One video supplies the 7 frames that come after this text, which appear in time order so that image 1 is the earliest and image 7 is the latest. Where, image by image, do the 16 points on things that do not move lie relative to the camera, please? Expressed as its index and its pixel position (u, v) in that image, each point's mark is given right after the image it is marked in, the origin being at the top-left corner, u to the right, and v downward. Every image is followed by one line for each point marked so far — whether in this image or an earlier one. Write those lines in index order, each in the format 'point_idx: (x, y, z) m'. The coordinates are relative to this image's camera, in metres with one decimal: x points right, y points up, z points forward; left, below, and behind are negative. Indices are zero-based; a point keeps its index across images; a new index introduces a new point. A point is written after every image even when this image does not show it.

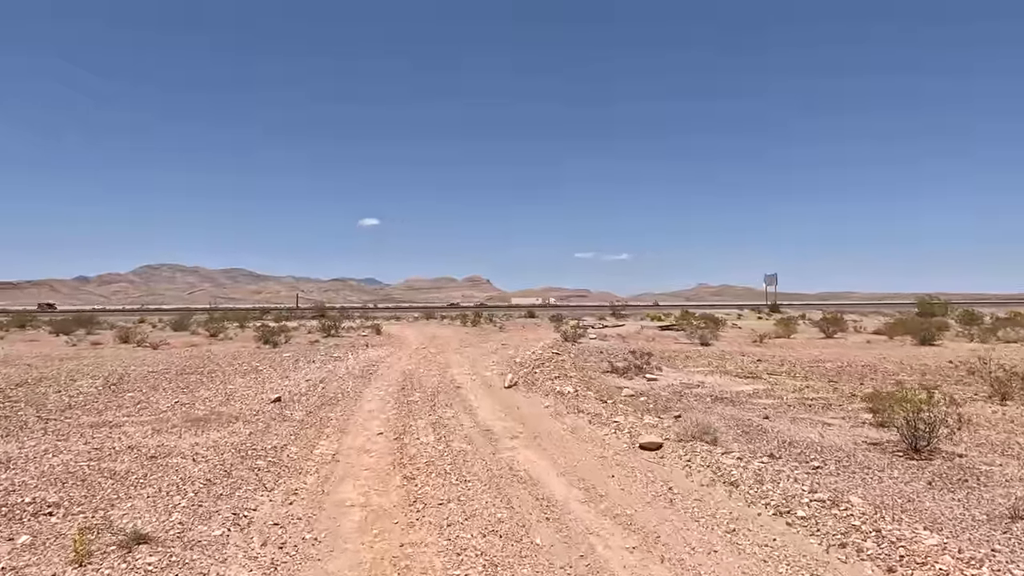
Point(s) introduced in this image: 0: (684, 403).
0: (+3.5, -2.3, +13.4) m
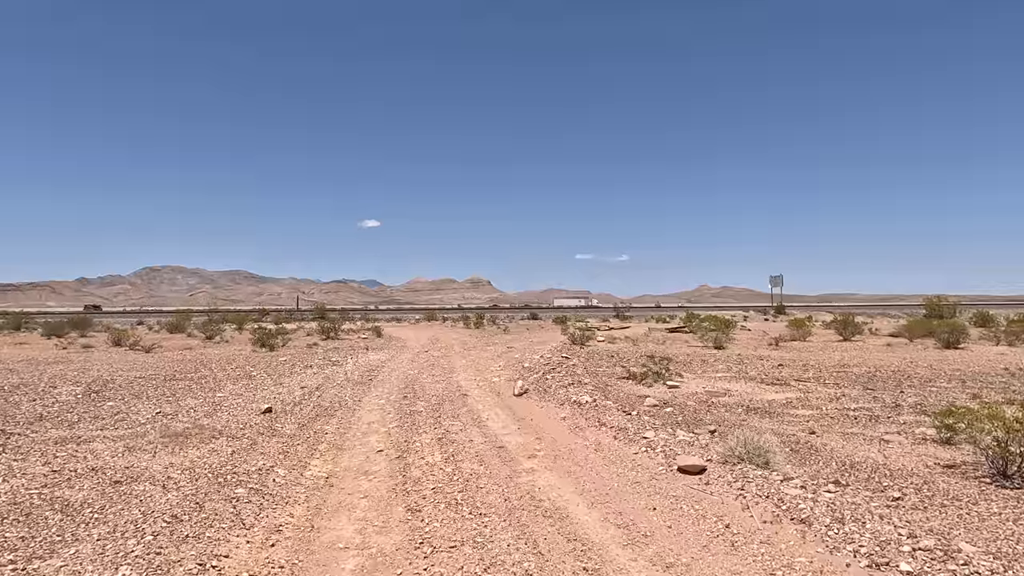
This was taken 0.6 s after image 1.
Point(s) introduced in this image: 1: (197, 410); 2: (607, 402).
0: (+3.7, -2.3, +12.1) m
1: (-6.4, -2.5, +13.5) m
2: (+2.0, -2.3, +13.7) m
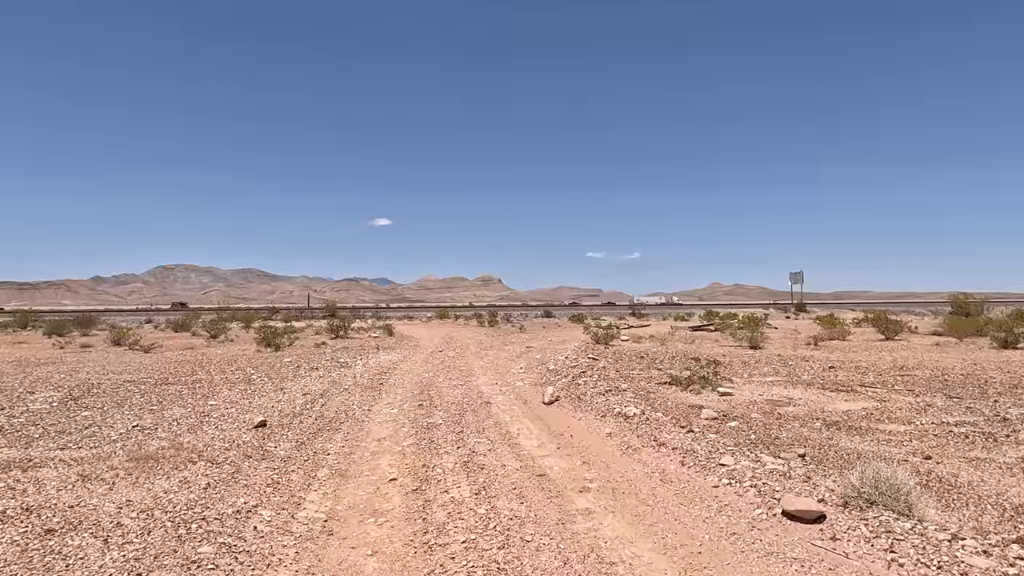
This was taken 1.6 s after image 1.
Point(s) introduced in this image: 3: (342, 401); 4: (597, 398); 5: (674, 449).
0: (+4.3, -2.2, +10.1) m
1: (-5.8, -2.4, +11.7) m
2: (+2.6, -2.2, +11.7) m
3: (-3.7, -2.5, +14.7) m
4: (+1.8, -2.3, +13.9) m
5: (+2.2, -2.2, +9.1) m
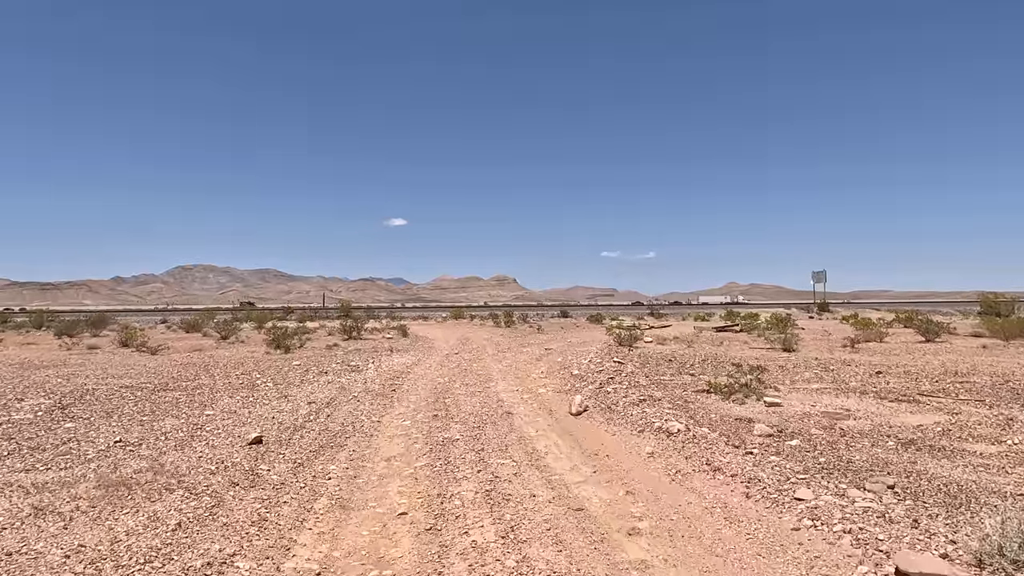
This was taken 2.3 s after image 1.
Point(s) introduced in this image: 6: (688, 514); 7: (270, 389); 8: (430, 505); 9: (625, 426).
0: (+4.7, -2.2, +8.7) m
1: (-5.4, -2.4, +10.5) m
2: (+3.0, -2.2, +10.3) m
3: (-3.3, -2.5, +13.4) m
4: (+2.2, -2.3, +12.6) m
5: (+2.6, -2.2, +7.7) m
6: (+1.8, -2.3, +6.7) m
7: (-6.0, -2.5, +16.5) m
8: (-0.9, -2.3, +7.2) m
9: (+1.9, -2.3, +11.1) m
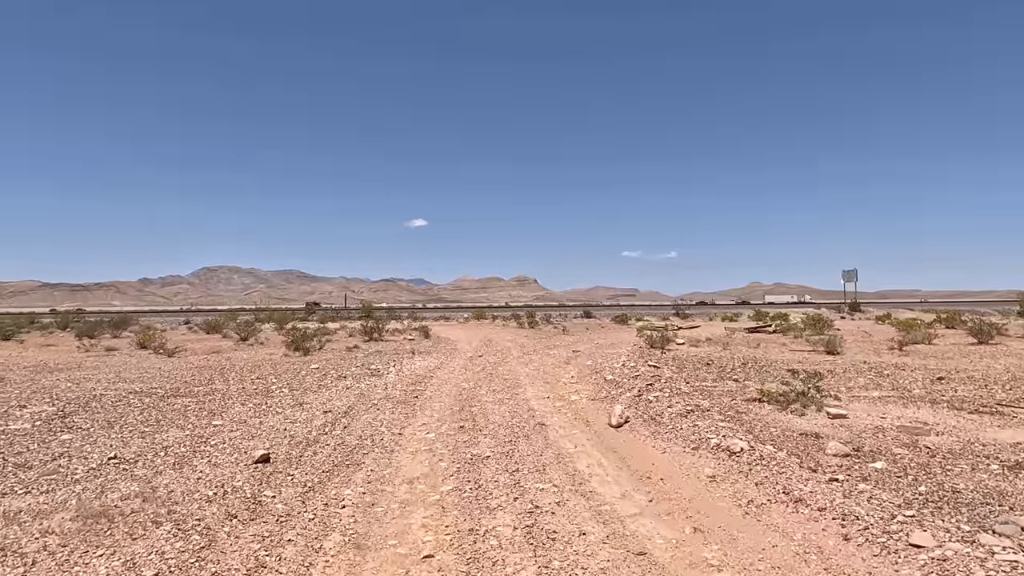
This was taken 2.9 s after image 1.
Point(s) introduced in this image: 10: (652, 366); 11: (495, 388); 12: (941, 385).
0: (+5.1, -2.1, +7.4) m
1: (-4.9, -2.4, +9.4) m
2: (+3.5, -2.2, +9.1) m
3: (-2.6, -2.5, +12.3) m
4: (+2.8, -2.3, +11.3) m
5: (+3.0, -2.2, +6.5) m
6: (+2.2, -2.2, +5.5) m
7: (-5.3, -2.5, +15.5) m
8: (-0.5, -2.3, +6.0) m
9: (+2.4, -2.3, +9.9) m
10: (+4.2, -2.3, +19.9) m
11: (-0.4, -2.5, +16.9) m
12: (+10.5, -2.4, +16.4) m
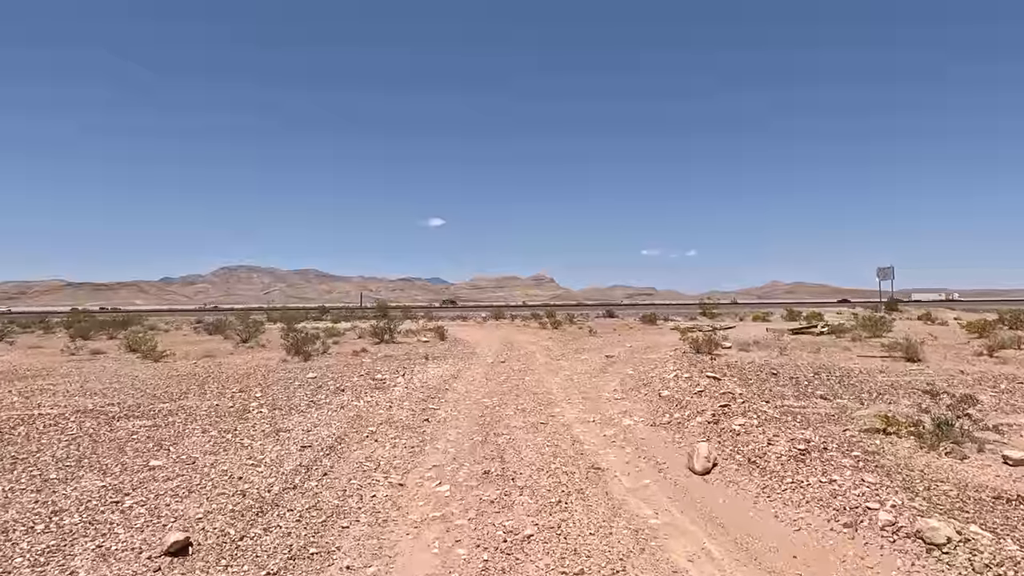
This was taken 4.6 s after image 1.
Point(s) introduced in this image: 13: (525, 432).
0: (+5.6, -2.0, +3.9) m
1: (-4.4, -2.3, +6.3) m
2: (+4.0, -2.1, +5.7) m
3: (-2.1, -2.4, +9.1) m
4: (+3.4, -2.2, +7.9) m
5: (+3.4, -2.1, +3.1) m
6: (+2.6, -2.2, +2.1) m
7: (-4.6, -2.4, +12.3) m
8: (0.0, -2.2, +2.7) m
9: (+2.9, -2.2, +6.5) m
10: (+4.9, -2.2, +16.5) m
11: (+0.3, -2.4, +13.6) m
12: (+11.1, -2.3, +12.8) m
13: (+0.2, -2.4, +11.2) m
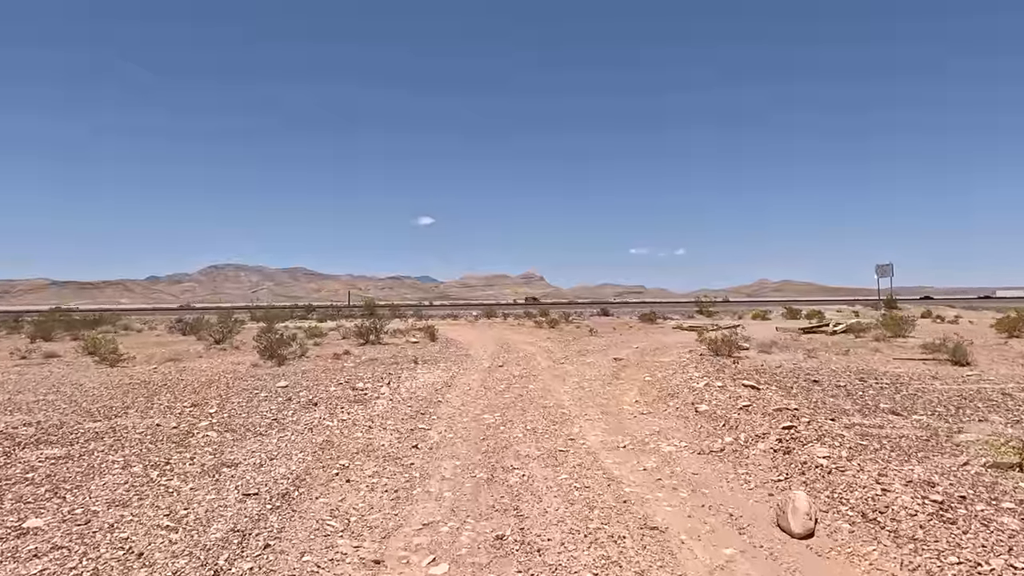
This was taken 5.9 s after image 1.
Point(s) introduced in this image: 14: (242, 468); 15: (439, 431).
0: (+5.9, -1.9, +1.5) m
1: (-4.1, -2.2, +3.7) m
2: (+4.2, -2.0, +3.2) m
3: (-1.8, -2.2, +6.5) m
4: (+3.6, -2.1, +5.5) m
5: (+3.7, -2.0, +0.6) m
6: (+2.9, -2.1, -0.4) m
7: (-4.4, -2.3, +9.7) m
8: (+0.3, -2.1, +0.2) m
9: (+3.2, -2.1, +4.0) m
10: (+5.0, -2.1, +14.1) m
11: (+0.4, -2.3, +11.1) m
12: (+11.3, -2.1, +10.5) m
13: (+0.4, -2.3, +8.7) m
14: (-3.4, -2.2, +8.5) m
15: (-1.2, -2.3, +10.9) m
